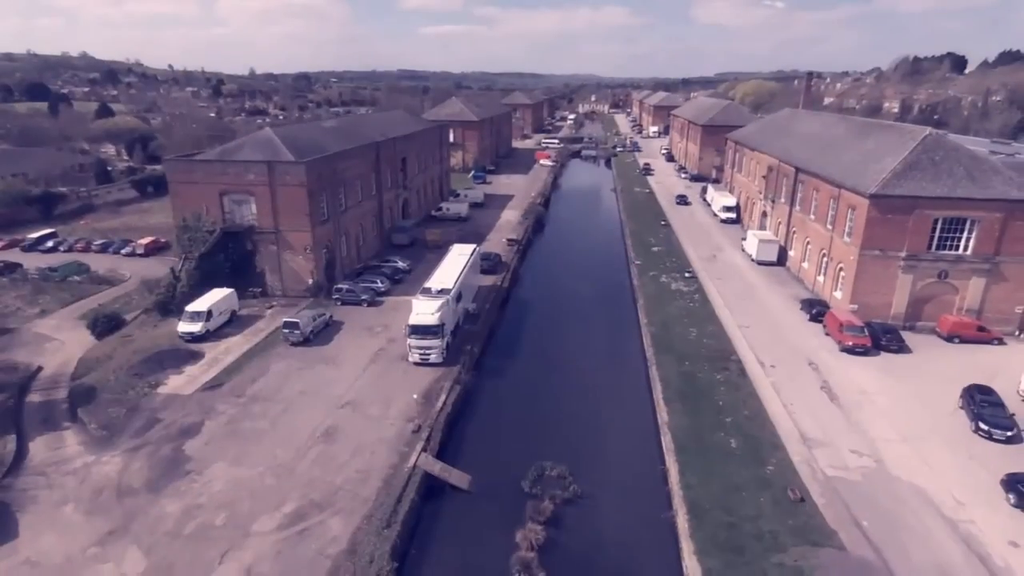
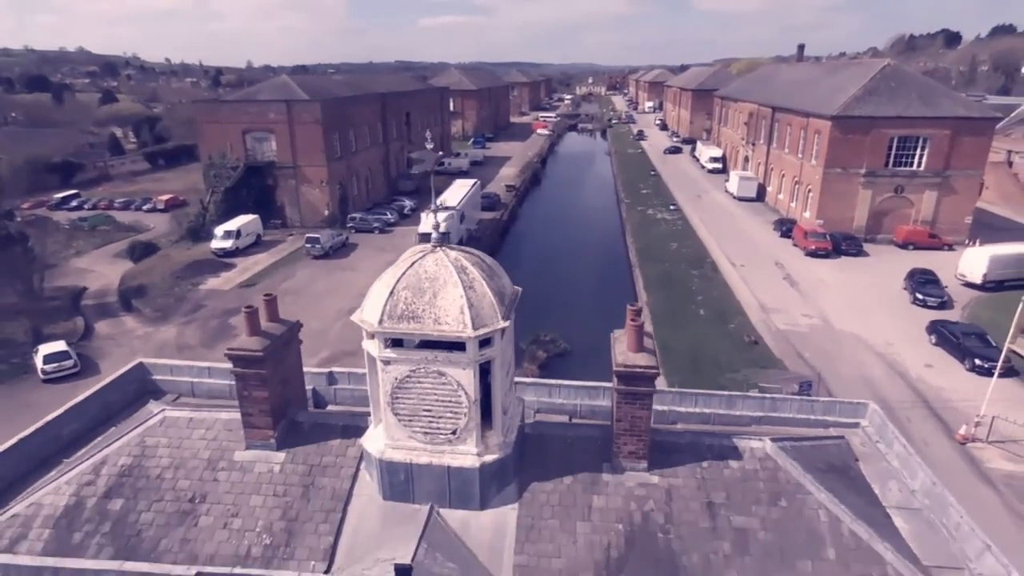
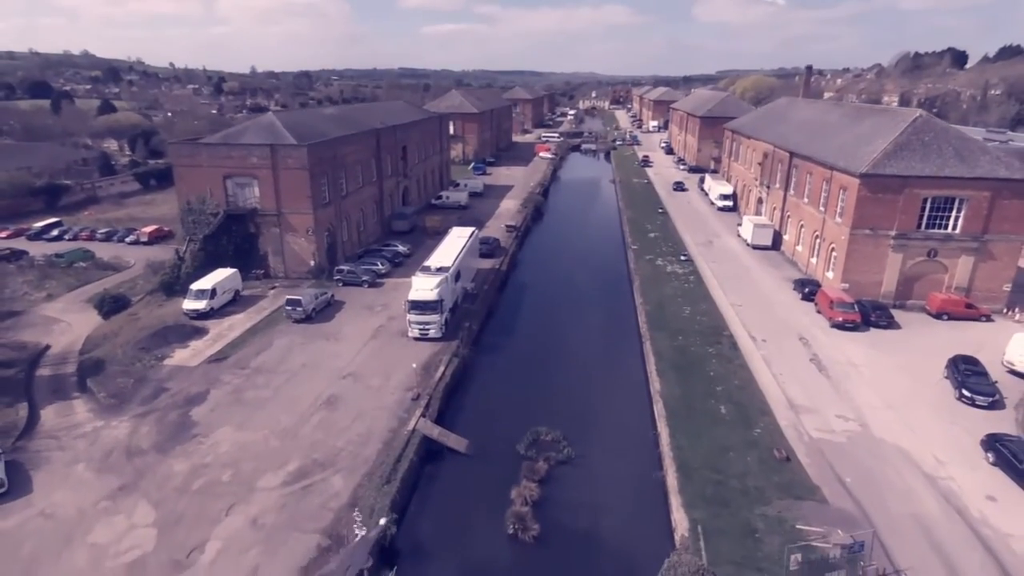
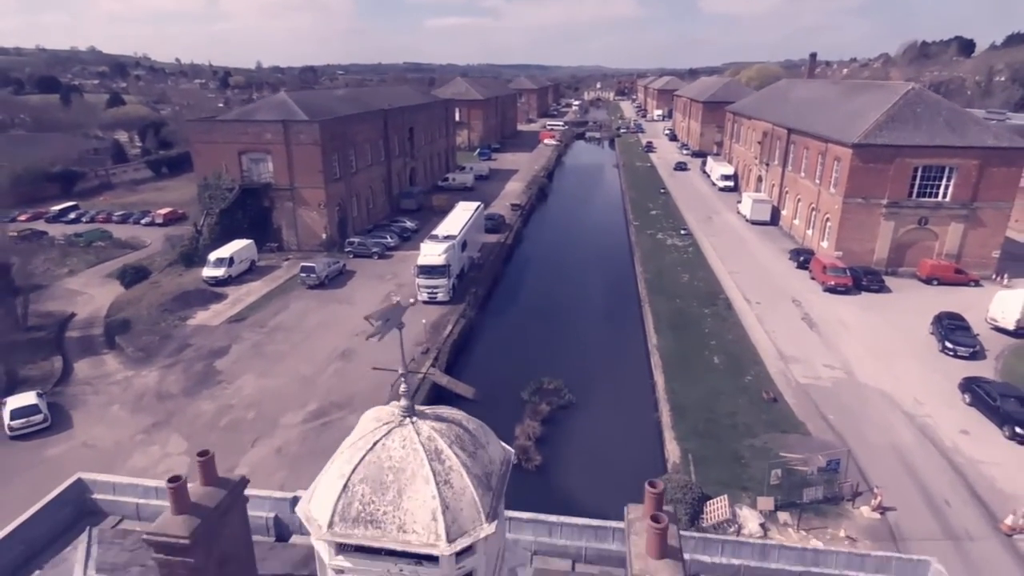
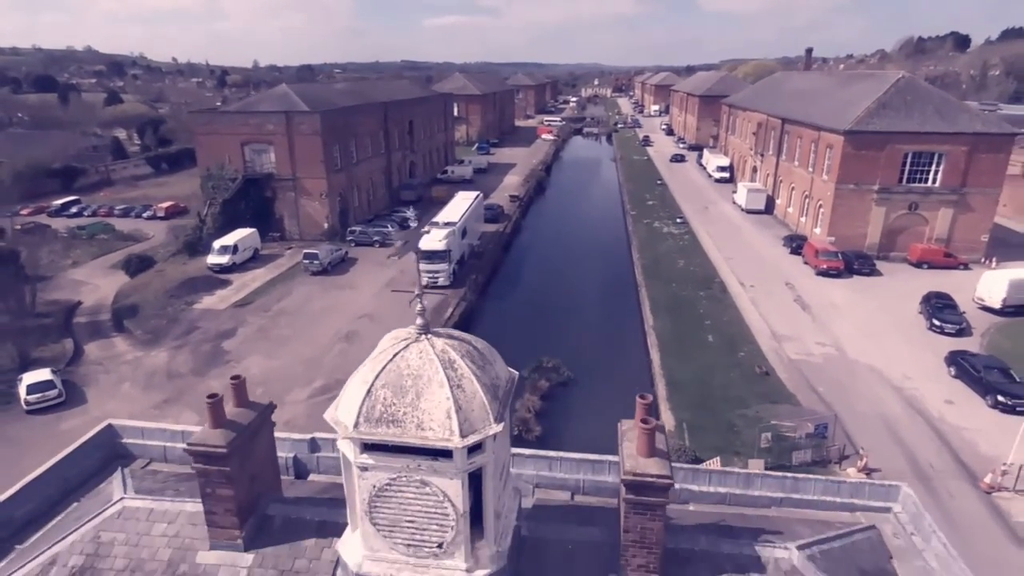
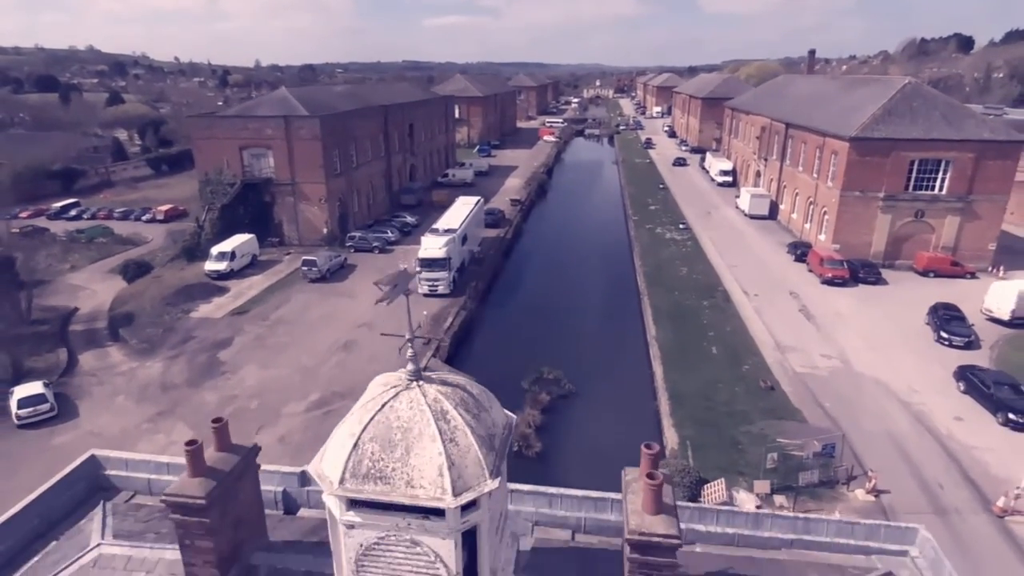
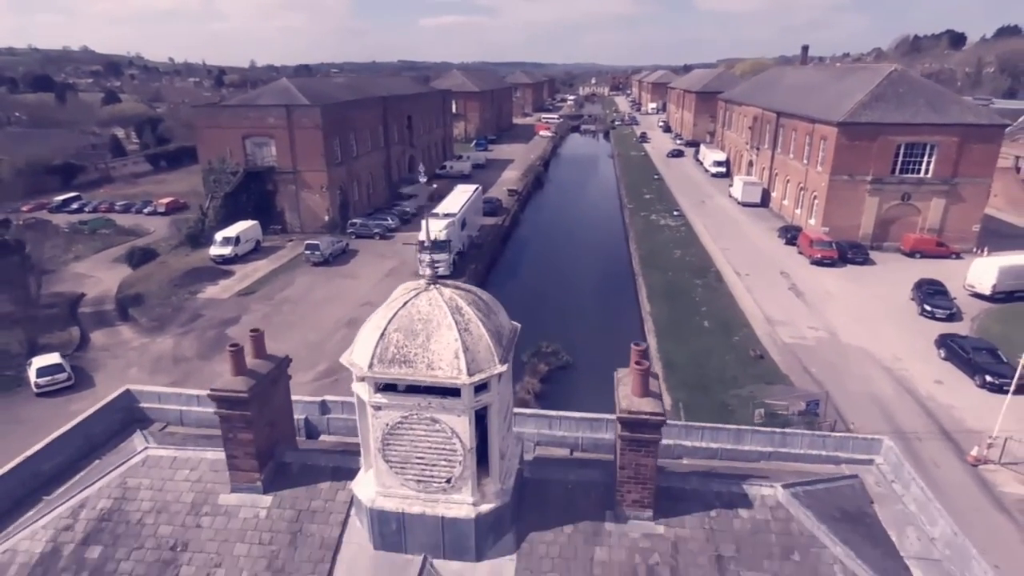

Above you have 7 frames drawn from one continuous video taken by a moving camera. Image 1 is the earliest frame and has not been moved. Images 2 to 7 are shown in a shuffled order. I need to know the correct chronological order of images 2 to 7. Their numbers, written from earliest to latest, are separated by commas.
3, 4, 6, 5, 7, 2
